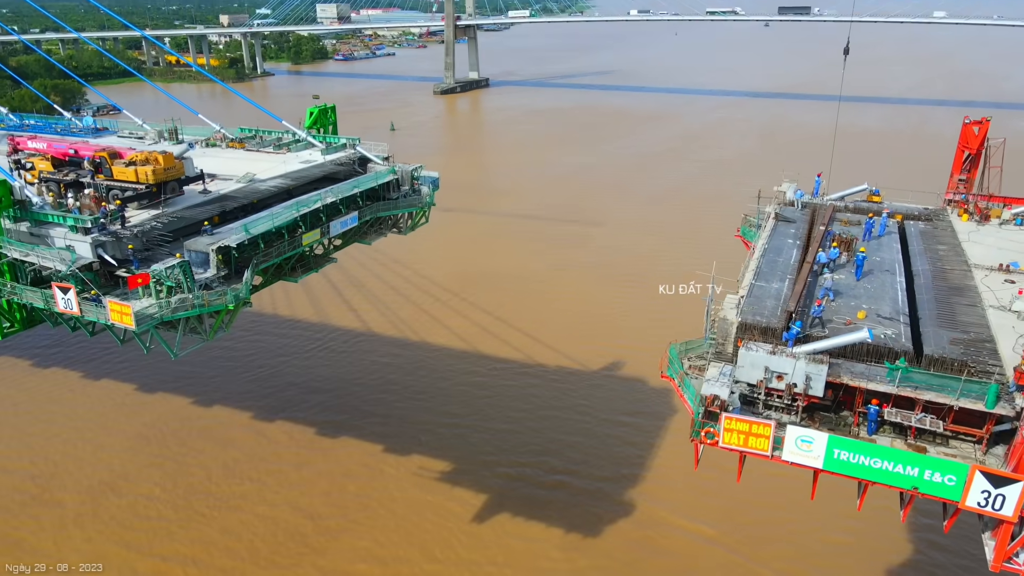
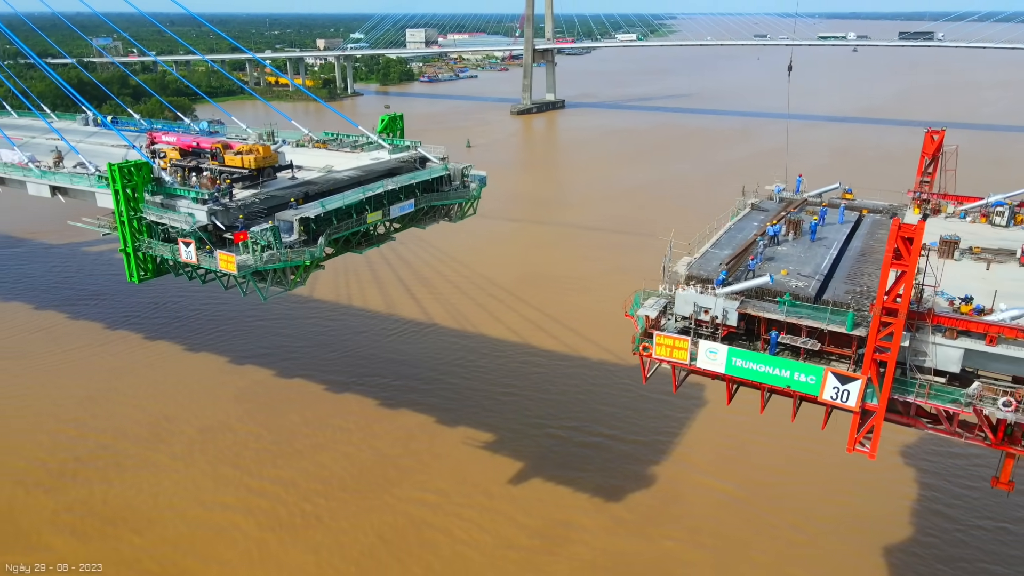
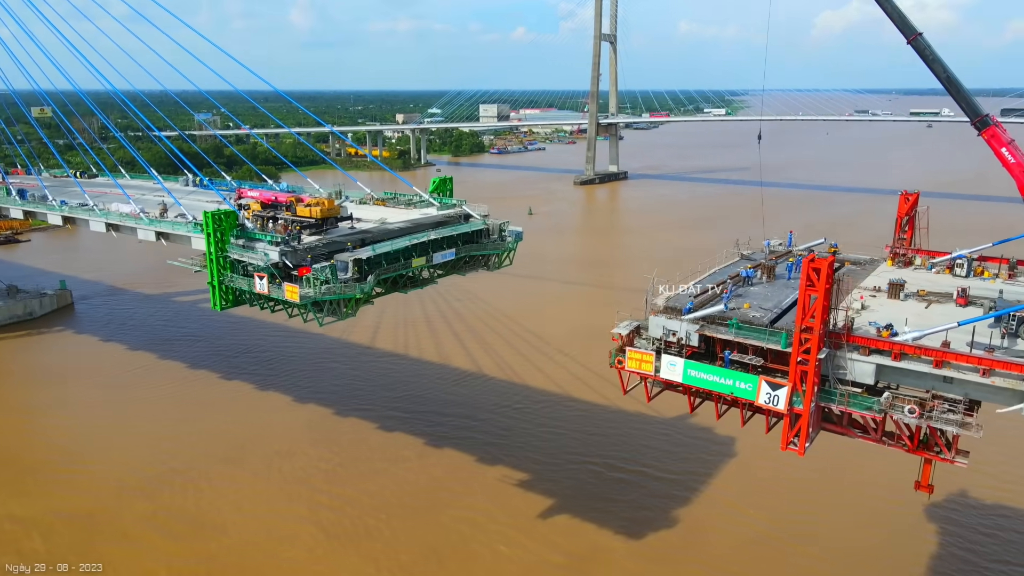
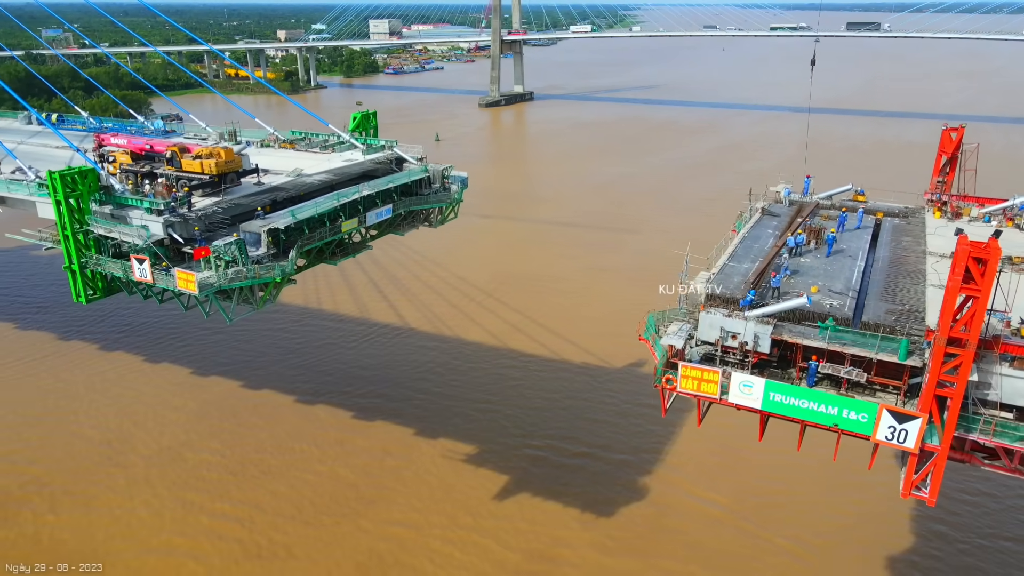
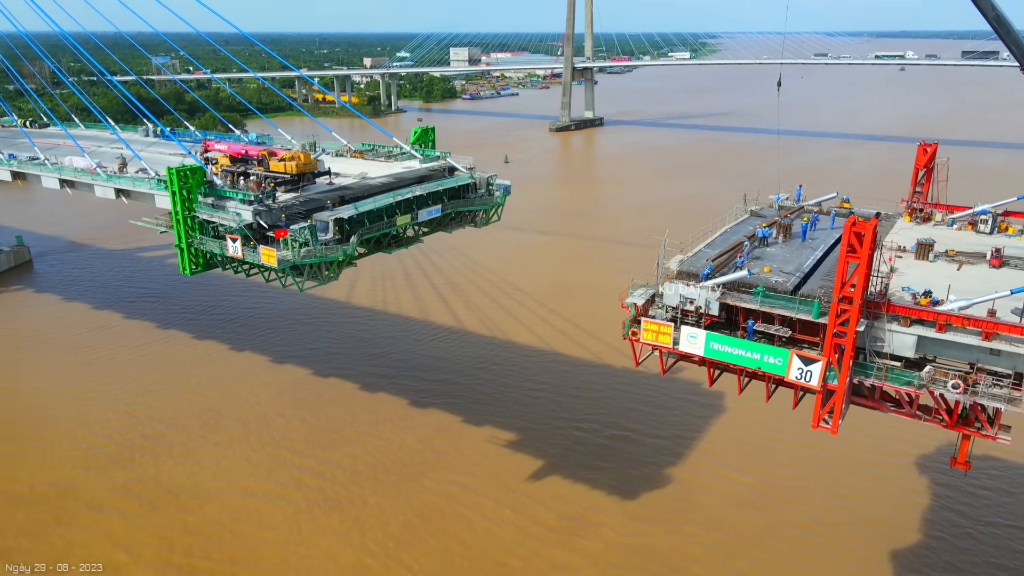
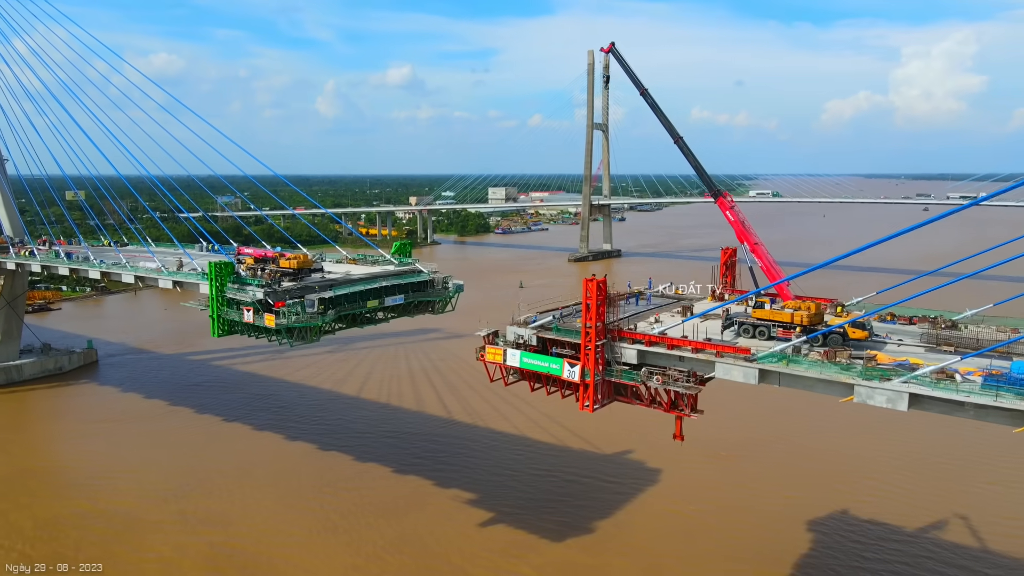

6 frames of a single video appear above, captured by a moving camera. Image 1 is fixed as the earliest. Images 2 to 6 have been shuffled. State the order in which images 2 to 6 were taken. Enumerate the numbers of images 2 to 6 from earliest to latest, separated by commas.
4, 2, 5, 3, 6
